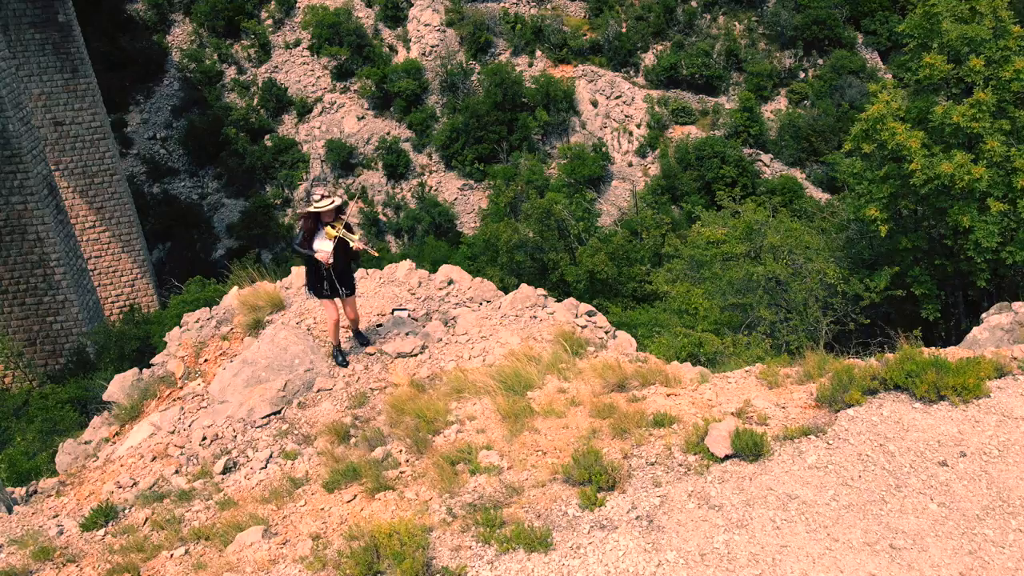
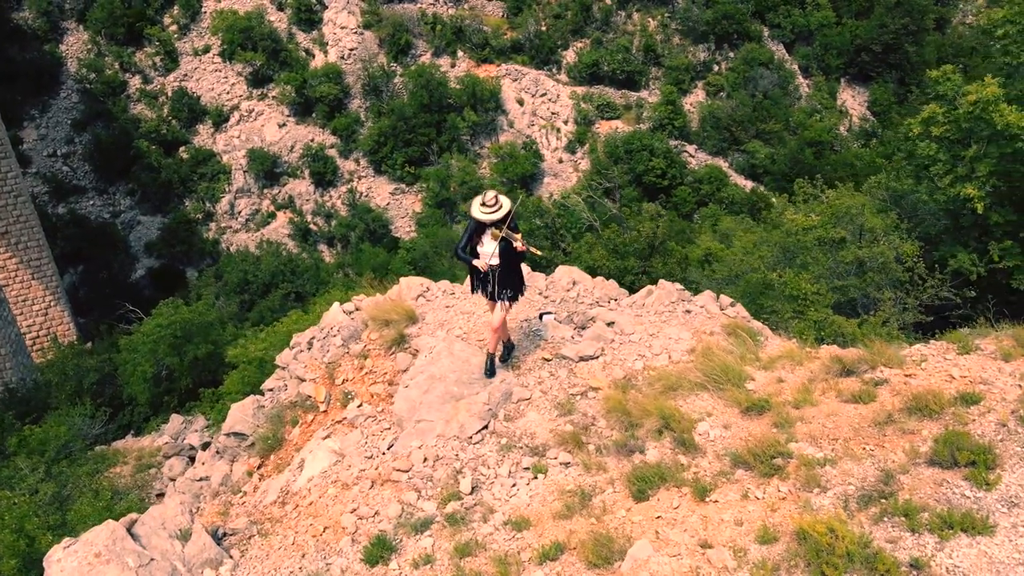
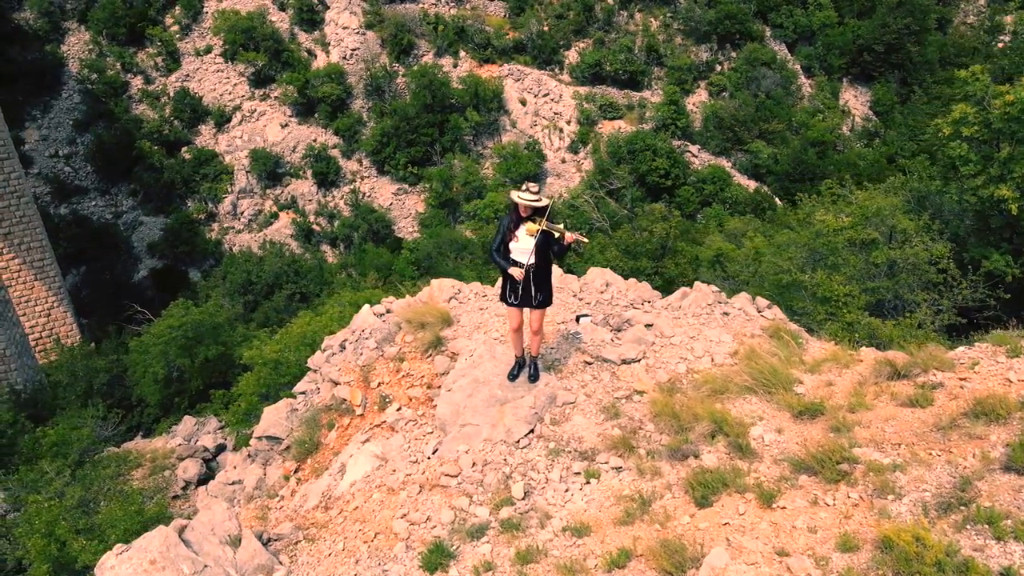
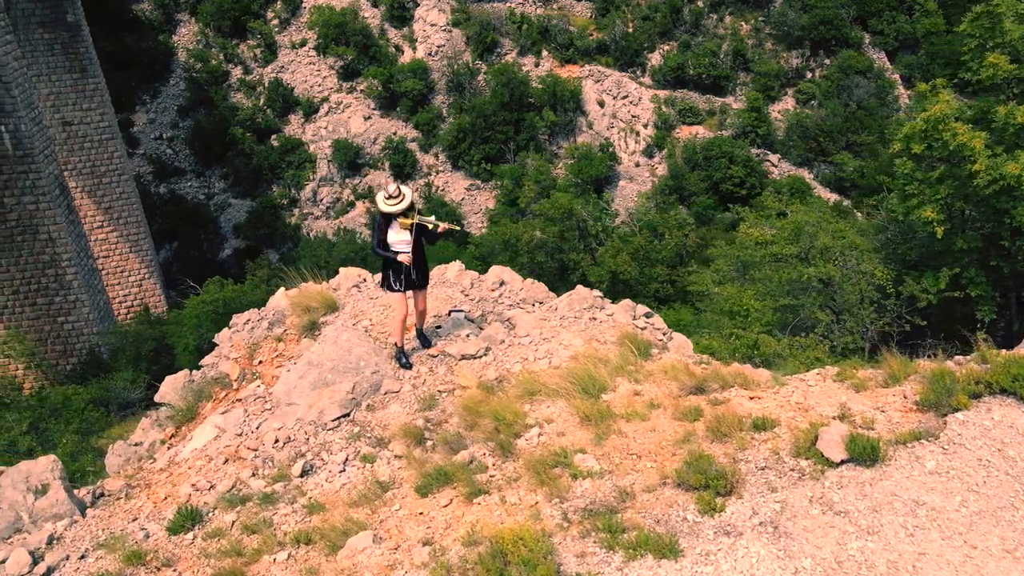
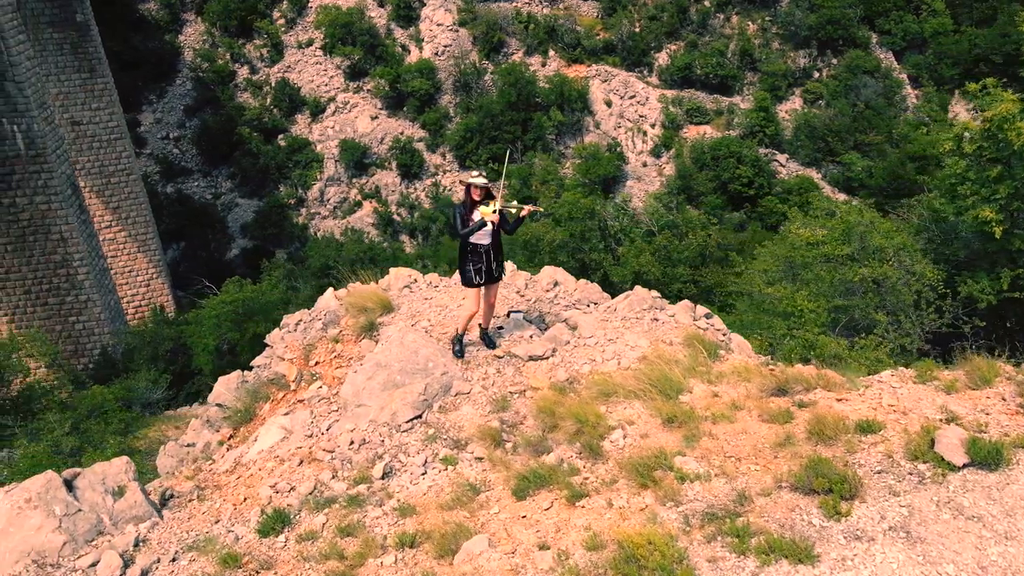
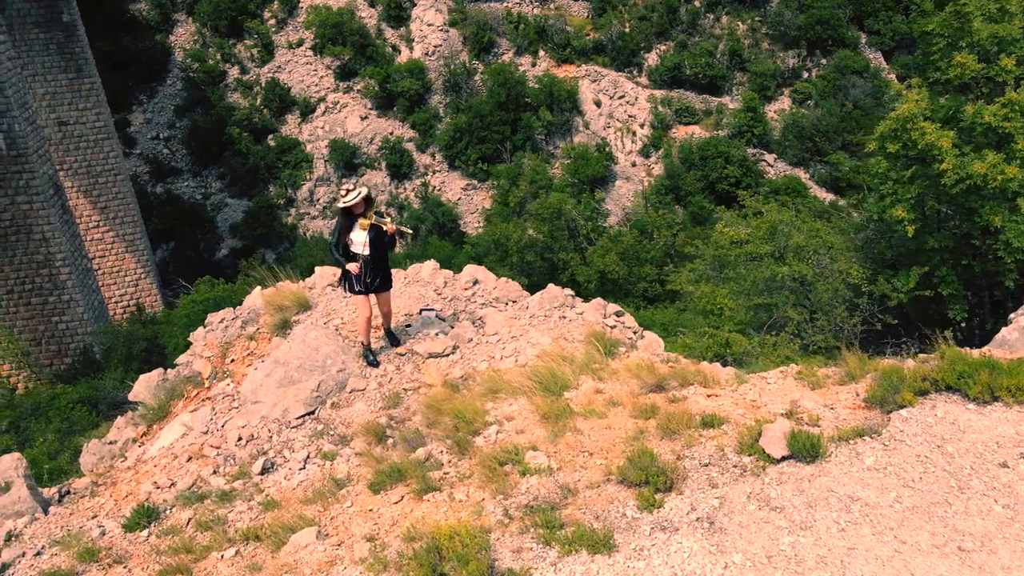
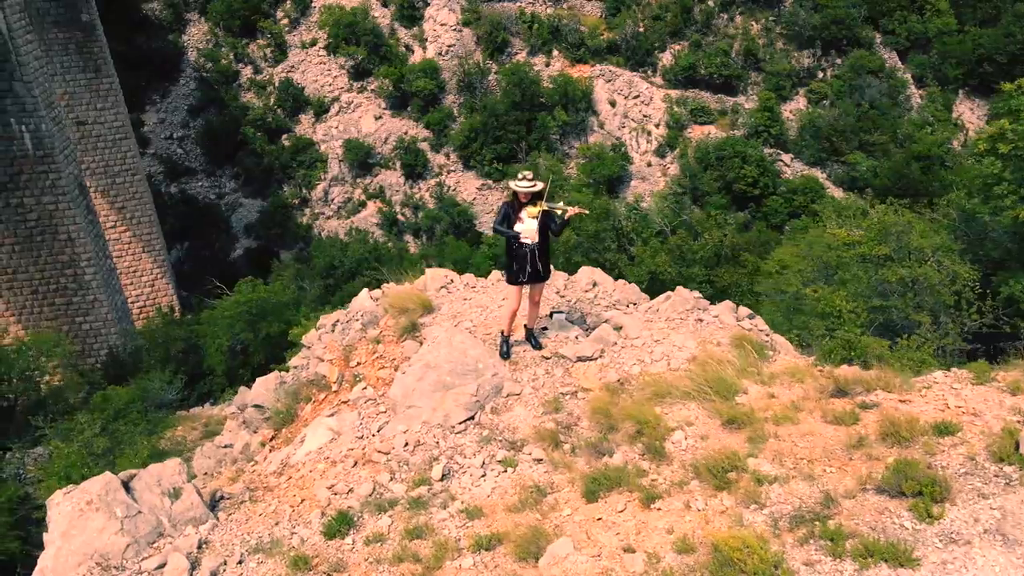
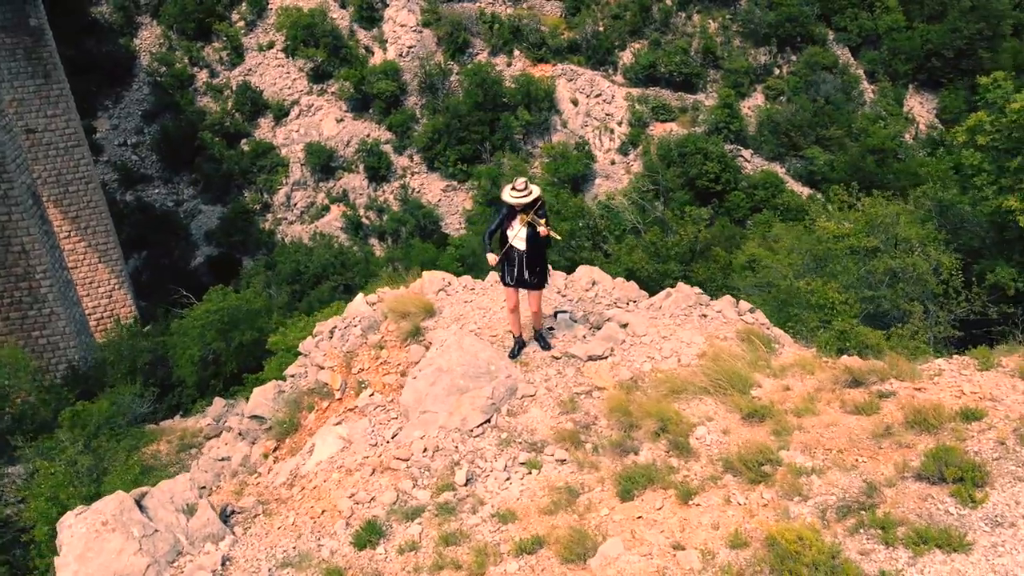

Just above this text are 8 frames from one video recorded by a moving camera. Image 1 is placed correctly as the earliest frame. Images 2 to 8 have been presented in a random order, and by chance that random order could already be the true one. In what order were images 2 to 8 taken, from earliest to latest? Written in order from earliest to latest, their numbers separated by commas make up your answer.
6, 4, 5, 7, 8, 2, 3
